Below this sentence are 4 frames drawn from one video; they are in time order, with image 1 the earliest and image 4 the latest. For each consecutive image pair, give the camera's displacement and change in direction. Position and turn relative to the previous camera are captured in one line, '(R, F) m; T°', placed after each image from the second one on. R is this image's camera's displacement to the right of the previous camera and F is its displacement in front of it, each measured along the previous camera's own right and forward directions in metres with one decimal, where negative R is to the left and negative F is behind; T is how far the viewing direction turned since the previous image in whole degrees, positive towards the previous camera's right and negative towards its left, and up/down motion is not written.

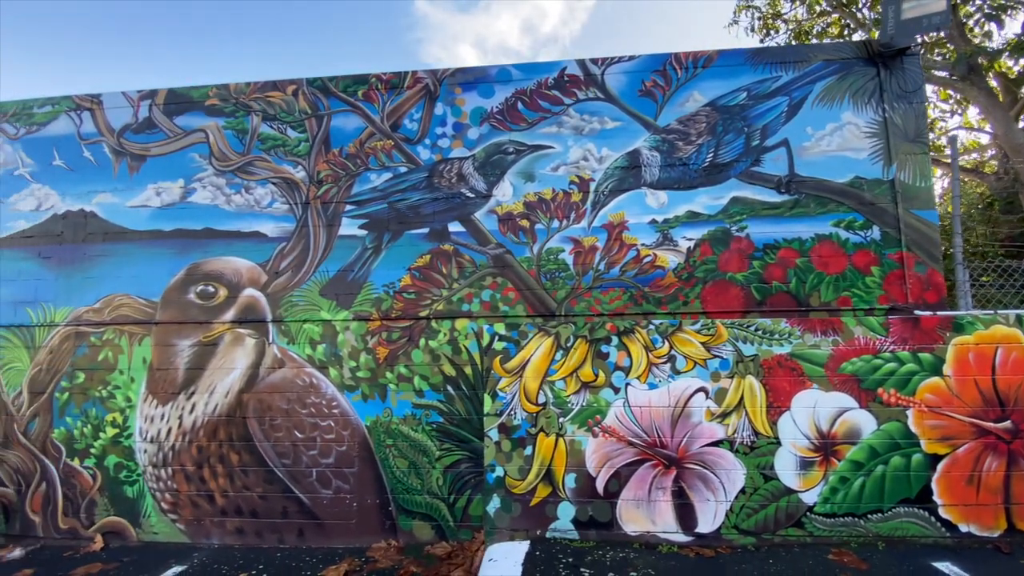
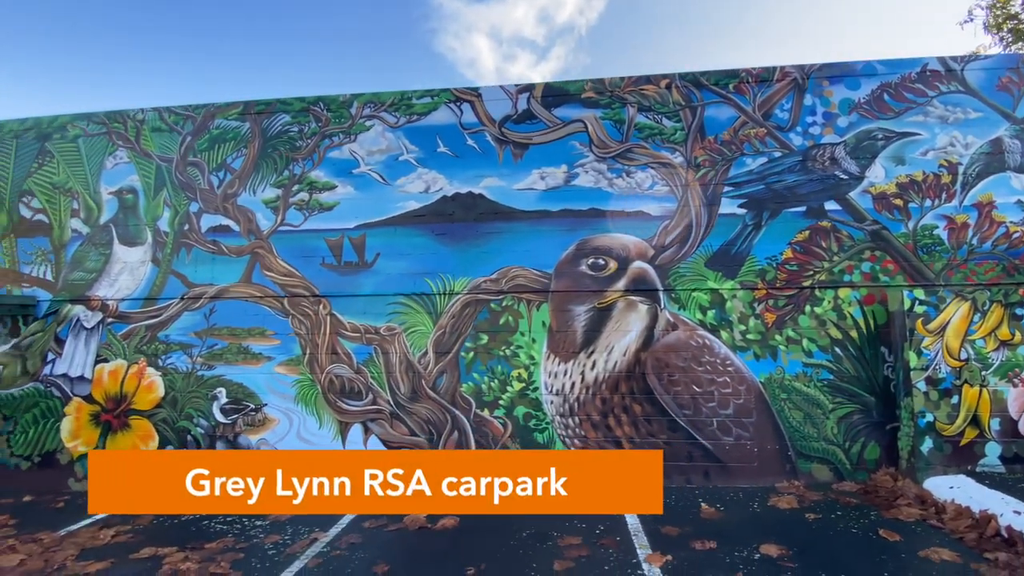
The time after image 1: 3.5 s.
(-4.4, -0.6) m; 0°
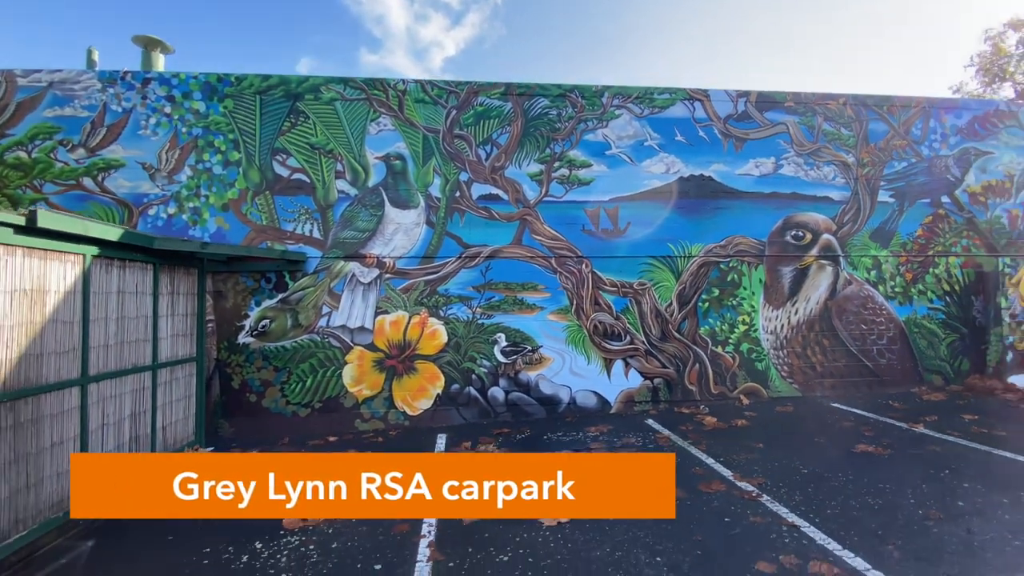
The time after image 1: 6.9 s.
(-5.2, -0.8) m; +12°
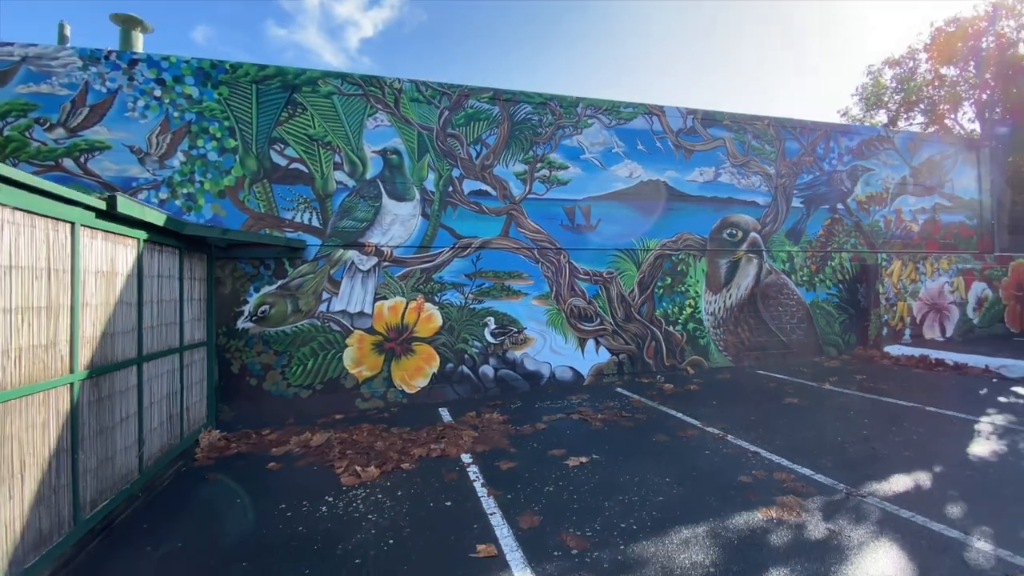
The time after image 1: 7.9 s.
(-1.2, -0.7) m; +10°
